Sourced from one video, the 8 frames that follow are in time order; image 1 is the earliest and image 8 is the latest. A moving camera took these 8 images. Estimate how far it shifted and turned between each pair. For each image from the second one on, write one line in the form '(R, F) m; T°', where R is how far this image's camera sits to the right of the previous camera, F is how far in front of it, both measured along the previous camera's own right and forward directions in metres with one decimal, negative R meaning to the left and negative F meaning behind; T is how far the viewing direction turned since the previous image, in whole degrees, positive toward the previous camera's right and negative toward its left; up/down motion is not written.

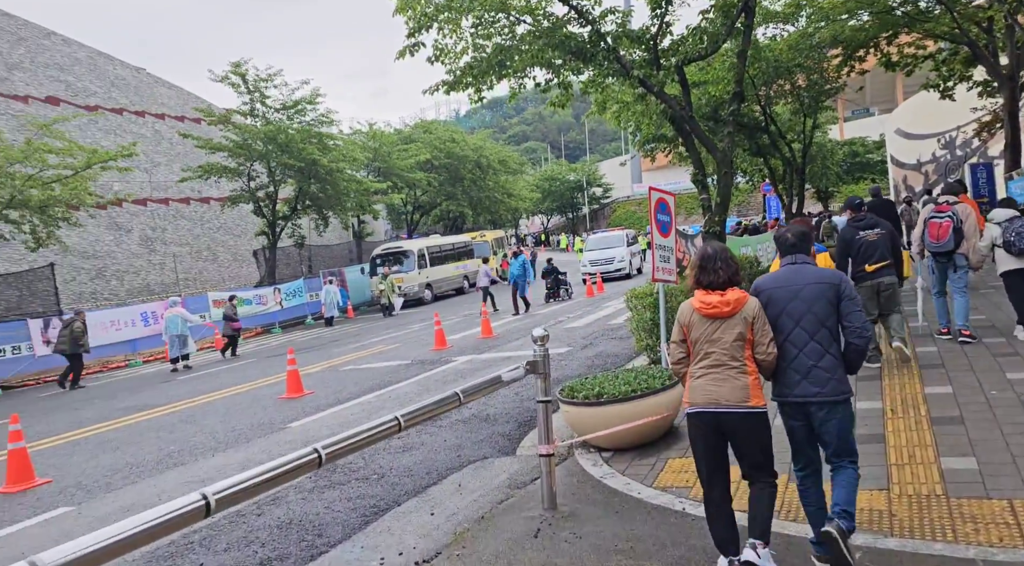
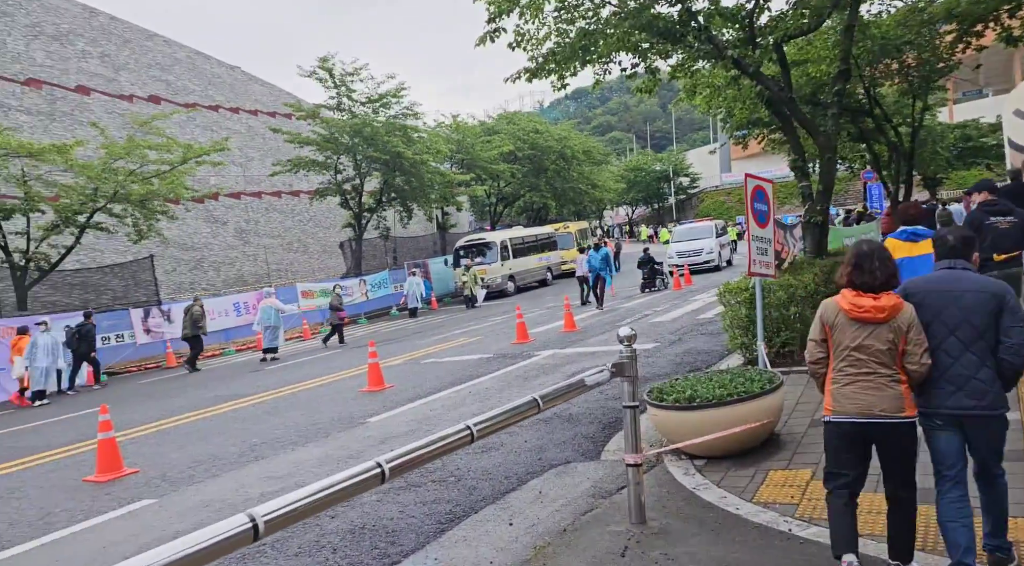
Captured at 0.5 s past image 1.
(0.0, +0.4) m; -6°
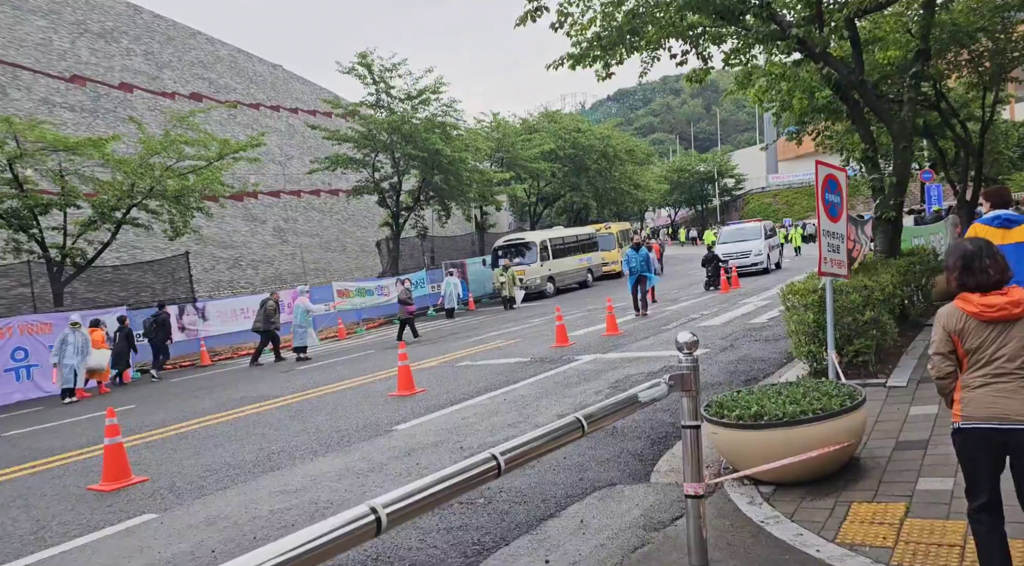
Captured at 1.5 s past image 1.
(0.0, +0.8) m; -3°
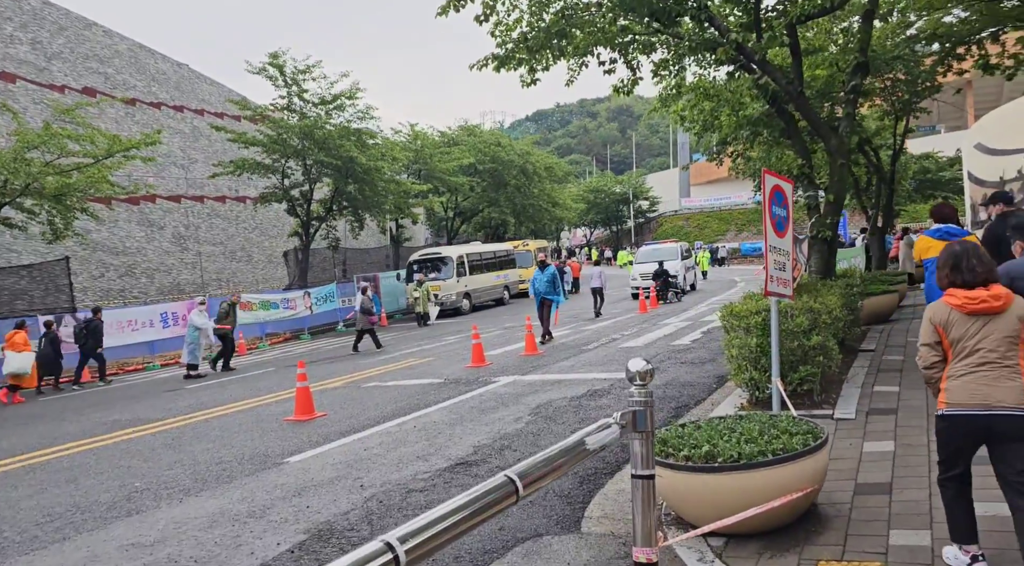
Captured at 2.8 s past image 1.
(0.0, +0.9) m; +6°
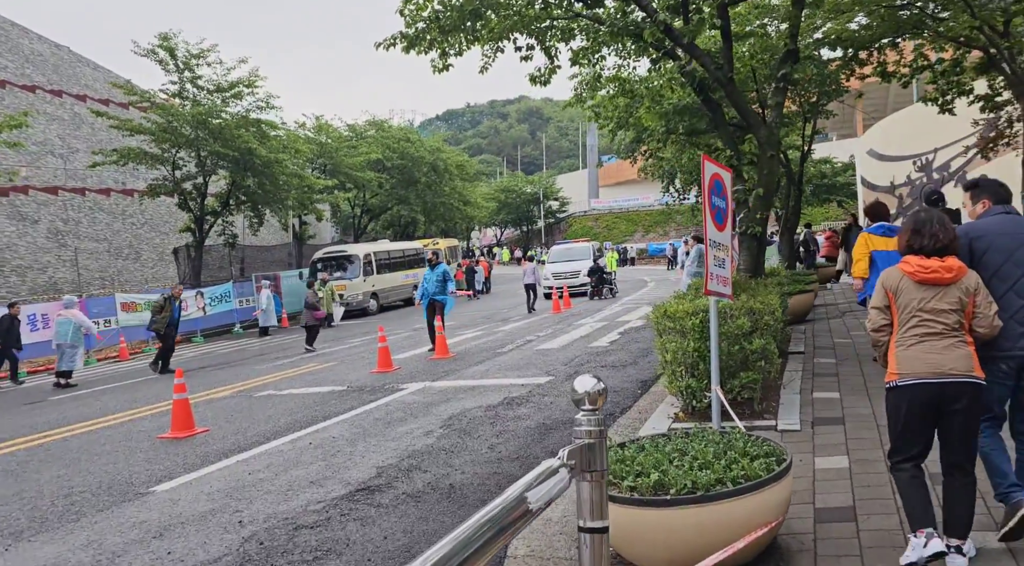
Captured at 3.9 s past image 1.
(0.0, +0.9) m; +6°
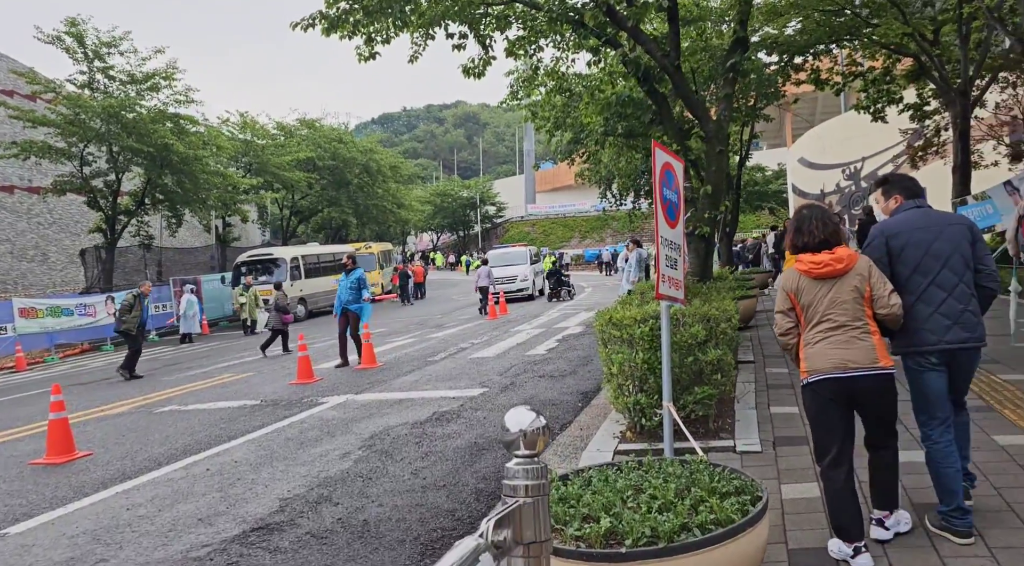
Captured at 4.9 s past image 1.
(+0.1, +0.8) m; +4°
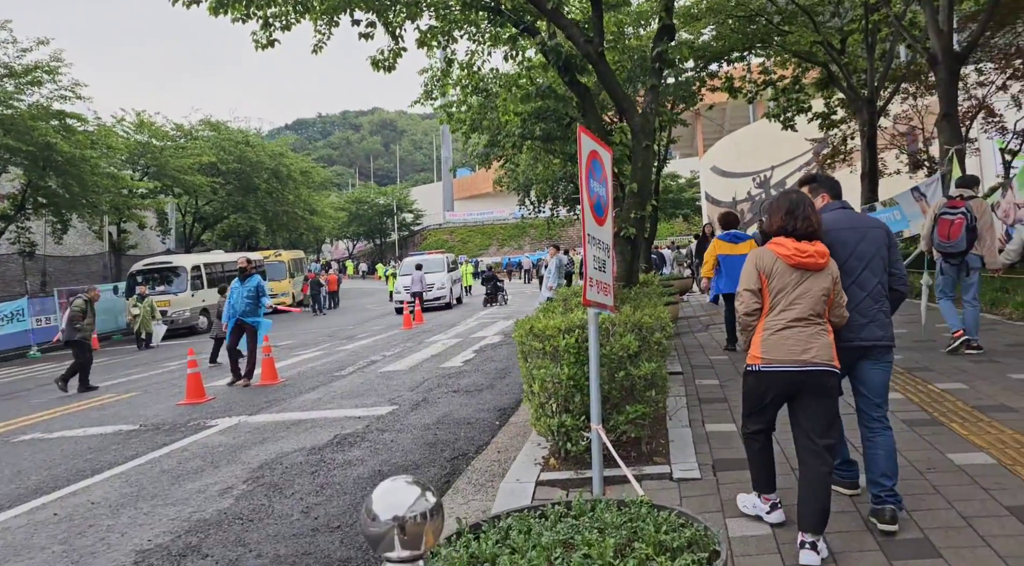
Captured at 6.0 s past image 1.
(+0.1, +0.7) m; +6°
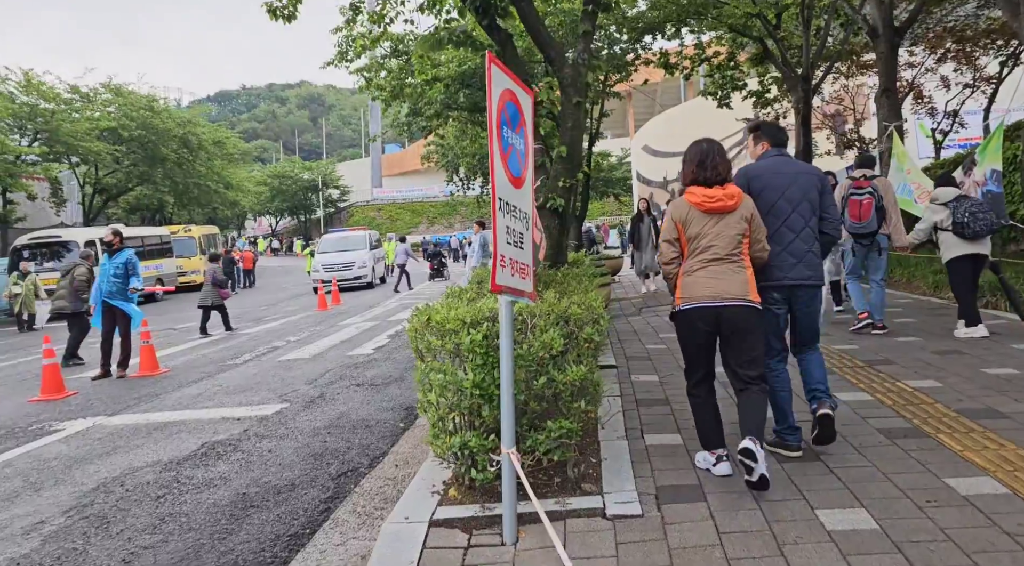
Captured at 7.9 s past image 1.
(+0.2, +1.2) m; +5°
